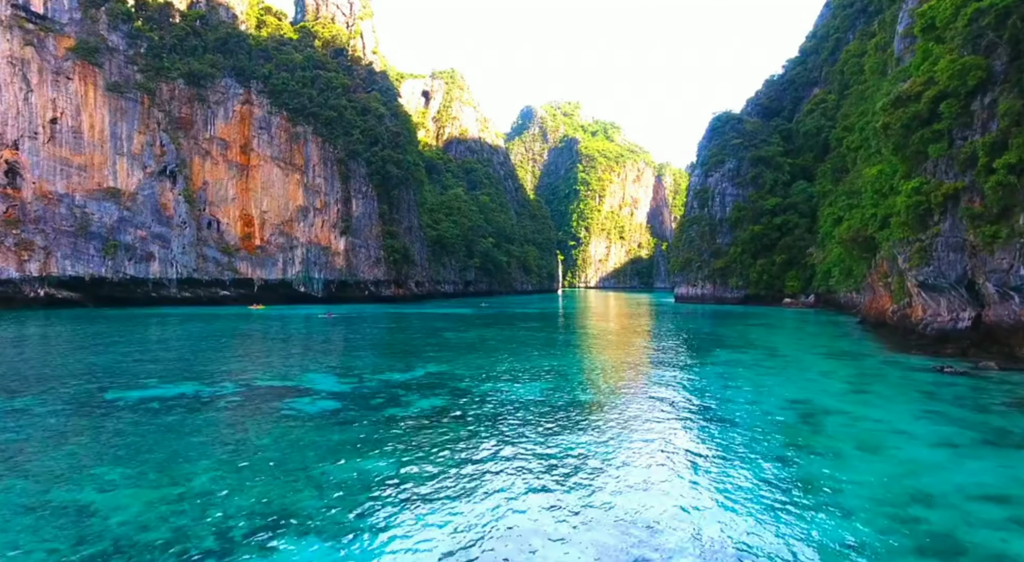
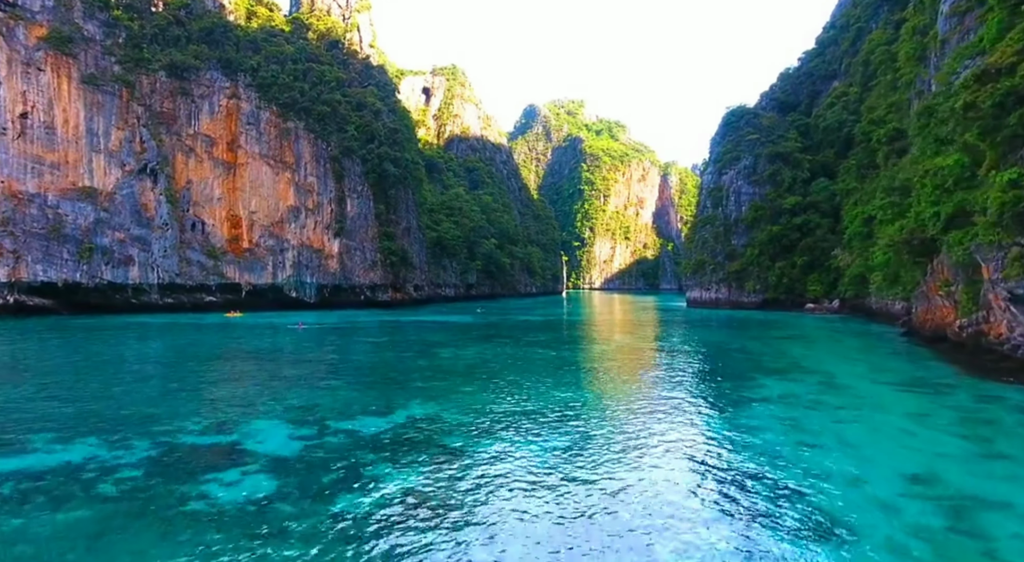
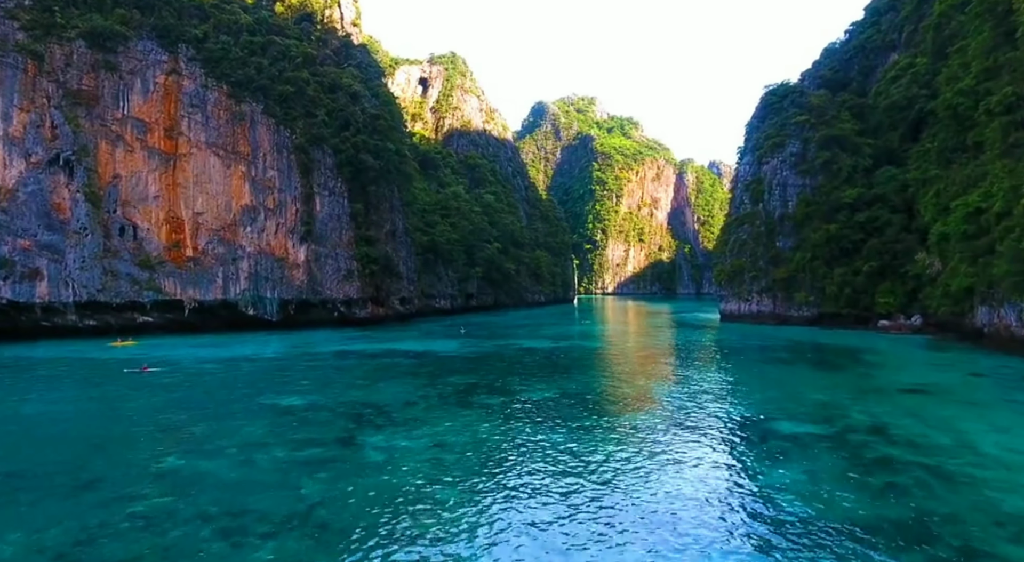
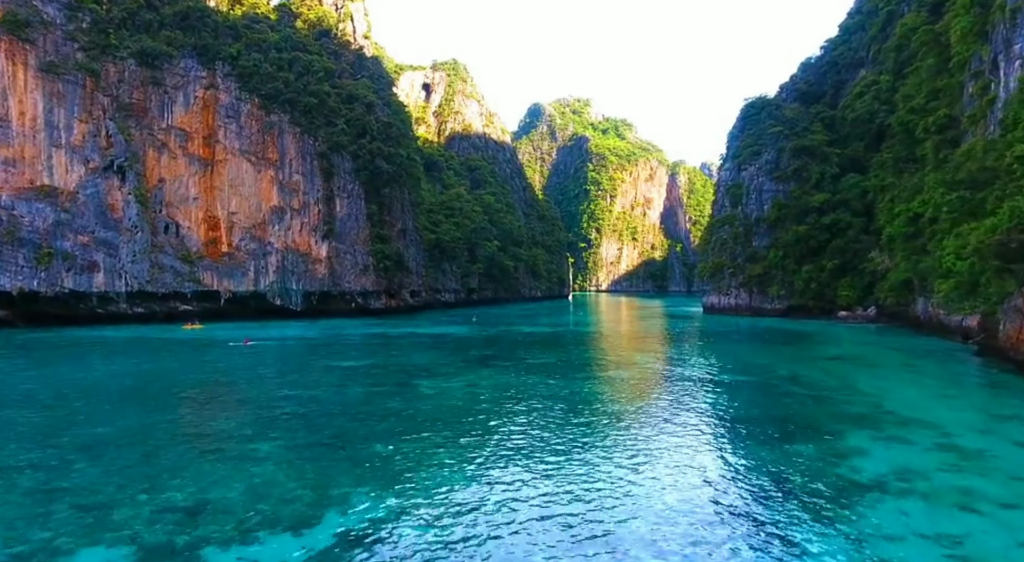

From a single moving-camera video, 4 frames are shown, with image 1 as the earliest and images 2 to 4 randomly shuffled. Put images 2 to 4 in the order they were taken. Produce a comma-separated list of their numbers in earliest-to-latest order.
2, 4, 3
